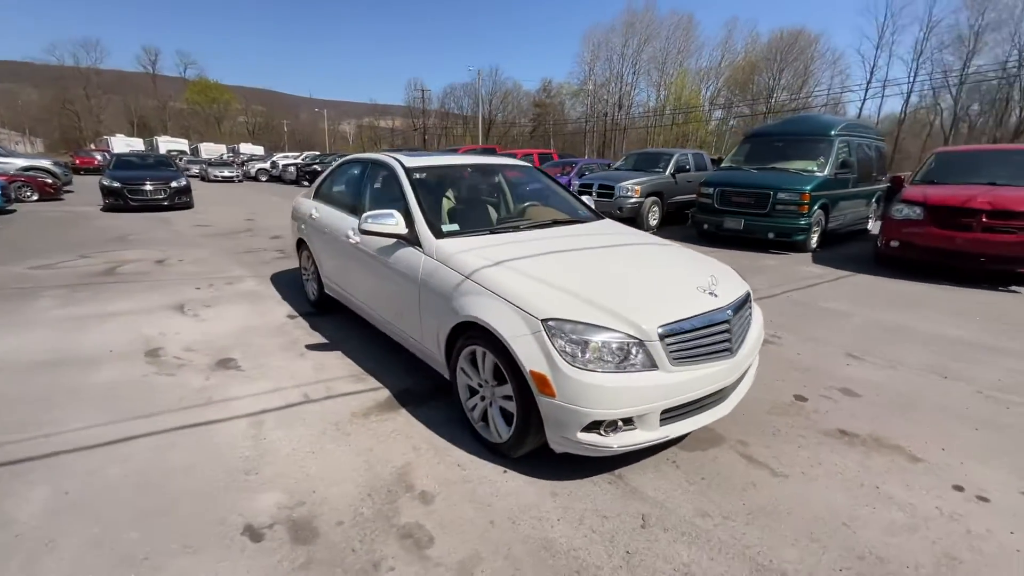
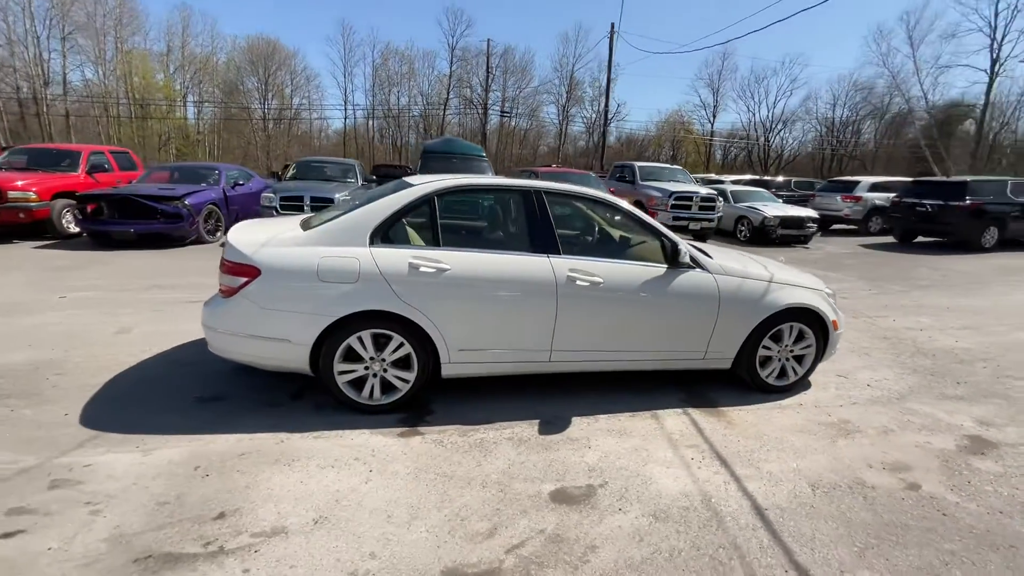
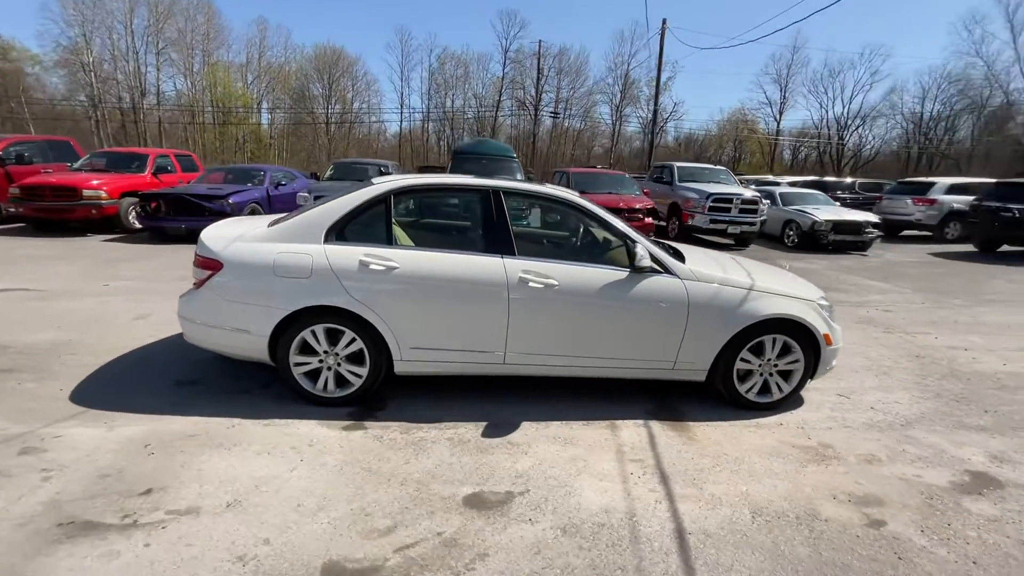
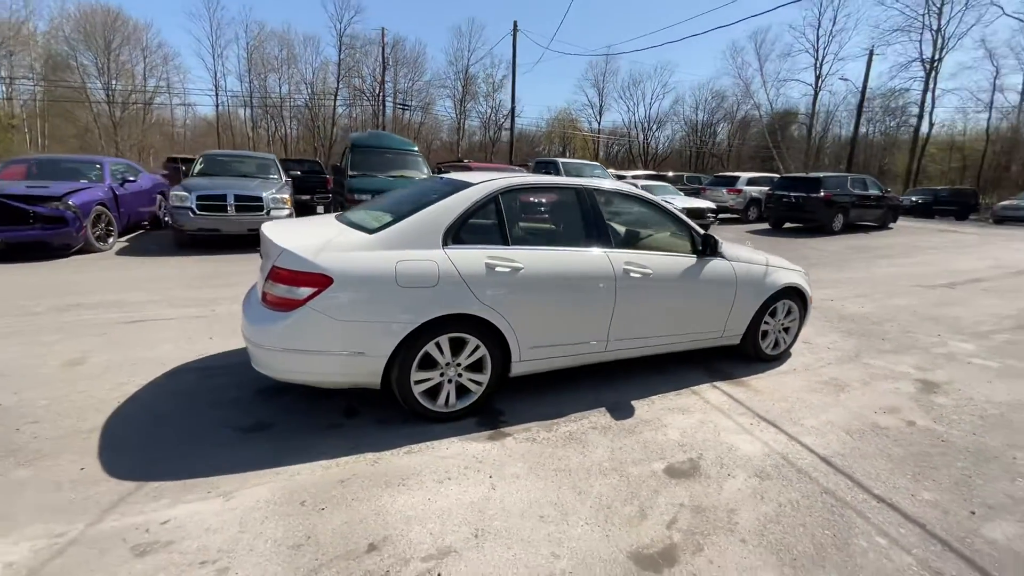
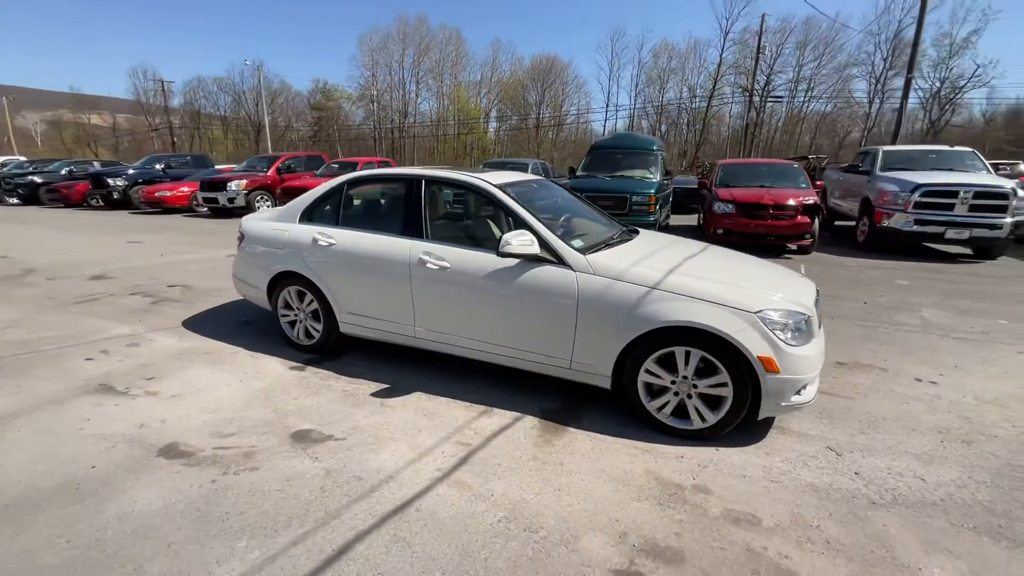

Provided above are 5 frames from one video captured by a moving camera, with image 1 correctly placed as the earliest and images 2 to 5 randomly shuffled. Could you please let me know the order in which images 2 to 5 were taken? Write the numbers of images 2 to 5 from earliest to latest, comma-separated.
5, 3, 2, 4
